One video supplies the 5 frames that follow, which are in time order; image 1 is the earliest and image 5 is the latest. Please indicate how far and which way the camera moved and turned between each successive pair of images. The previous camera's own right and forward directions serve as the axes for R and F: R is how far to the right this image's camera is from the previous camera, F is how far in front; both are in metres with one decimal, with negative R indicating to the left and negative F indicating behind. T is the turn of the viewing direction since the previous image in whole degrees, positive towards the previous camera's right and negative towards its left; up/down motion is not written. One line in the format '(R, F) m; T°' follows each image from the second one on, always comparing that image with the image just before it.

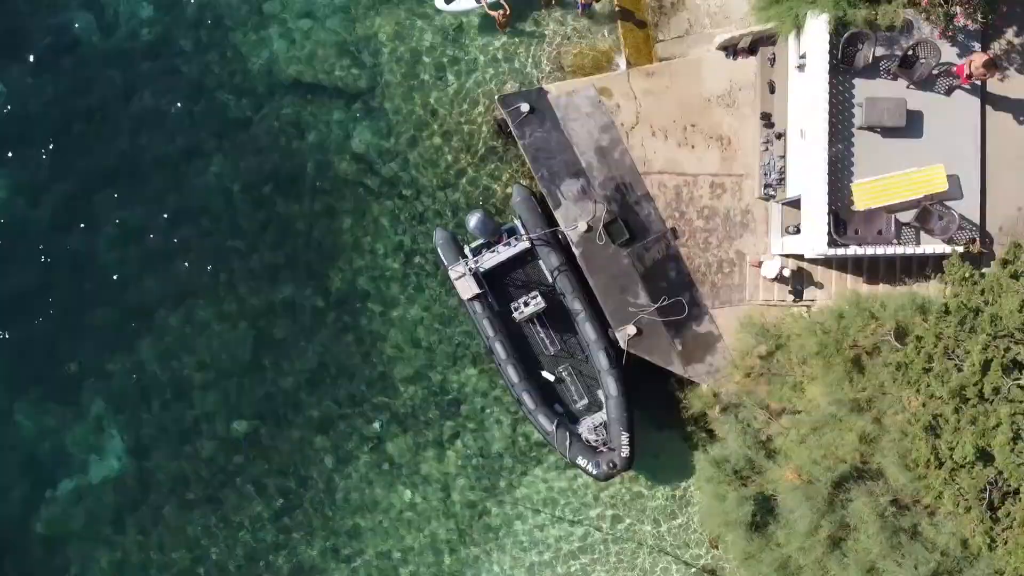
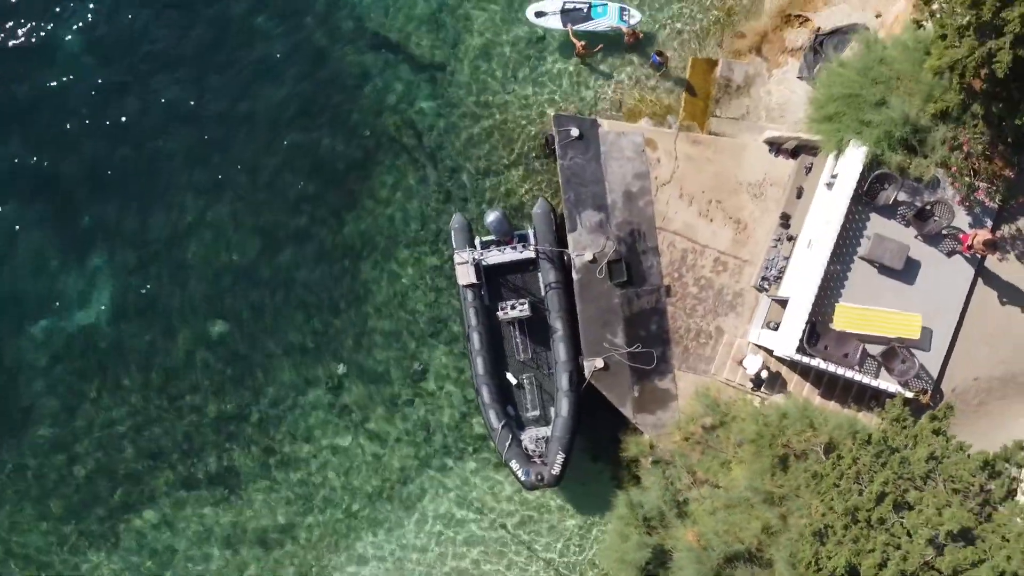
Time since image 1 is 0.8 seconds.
(-0.1, -0.9) m; +1°
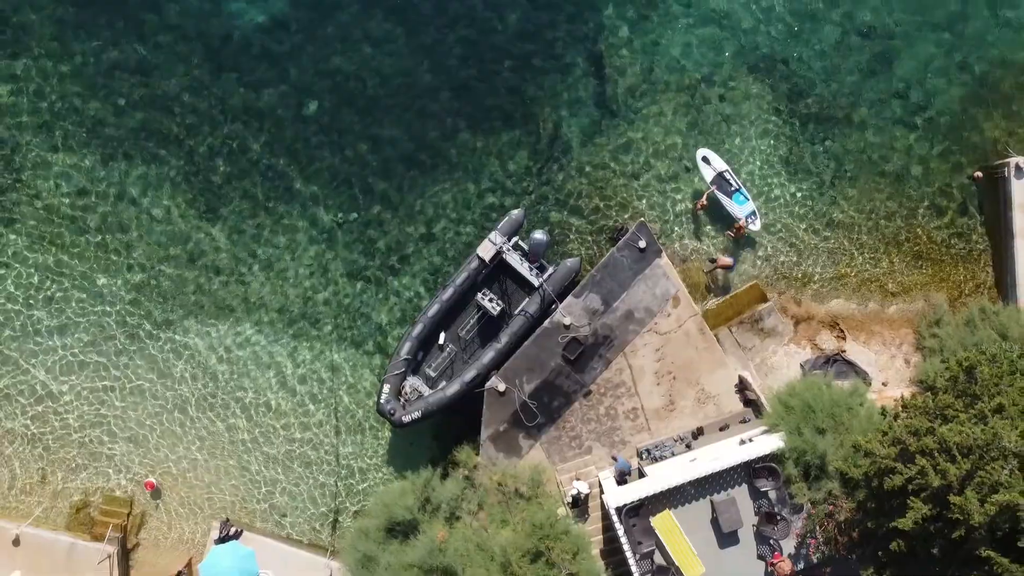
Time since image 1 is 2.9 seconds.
(-0.3, -2.3) m; +1°
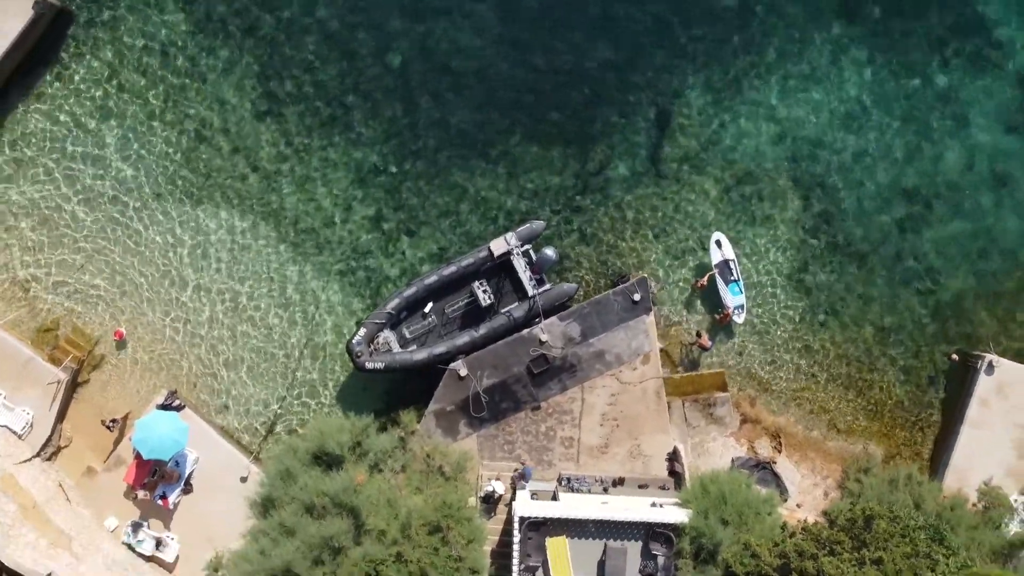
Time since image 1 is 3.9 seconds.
(-0.1, -1.0) m; 0°
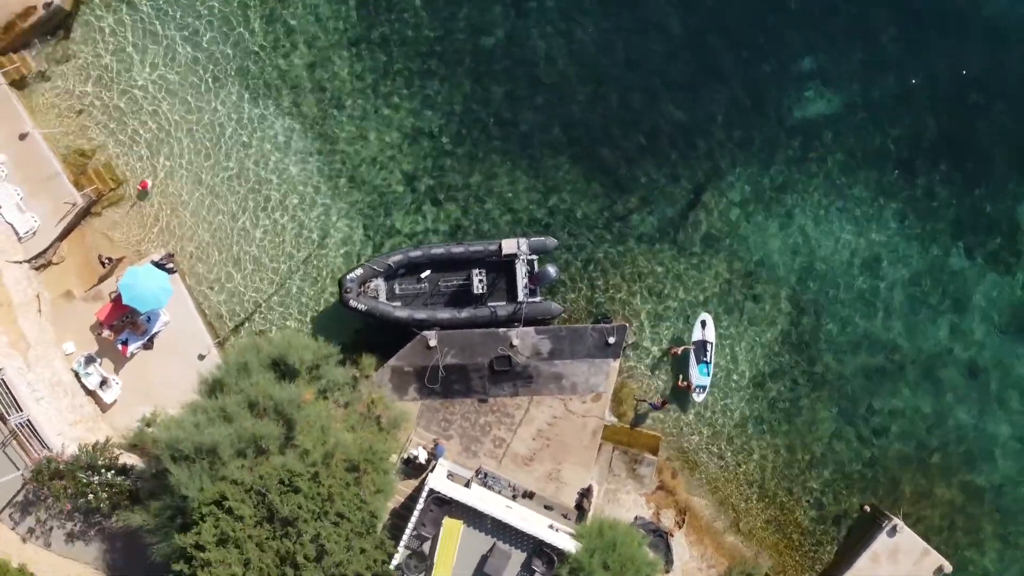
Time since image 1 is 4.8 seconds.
(0.0, -1.0) m; 0°
